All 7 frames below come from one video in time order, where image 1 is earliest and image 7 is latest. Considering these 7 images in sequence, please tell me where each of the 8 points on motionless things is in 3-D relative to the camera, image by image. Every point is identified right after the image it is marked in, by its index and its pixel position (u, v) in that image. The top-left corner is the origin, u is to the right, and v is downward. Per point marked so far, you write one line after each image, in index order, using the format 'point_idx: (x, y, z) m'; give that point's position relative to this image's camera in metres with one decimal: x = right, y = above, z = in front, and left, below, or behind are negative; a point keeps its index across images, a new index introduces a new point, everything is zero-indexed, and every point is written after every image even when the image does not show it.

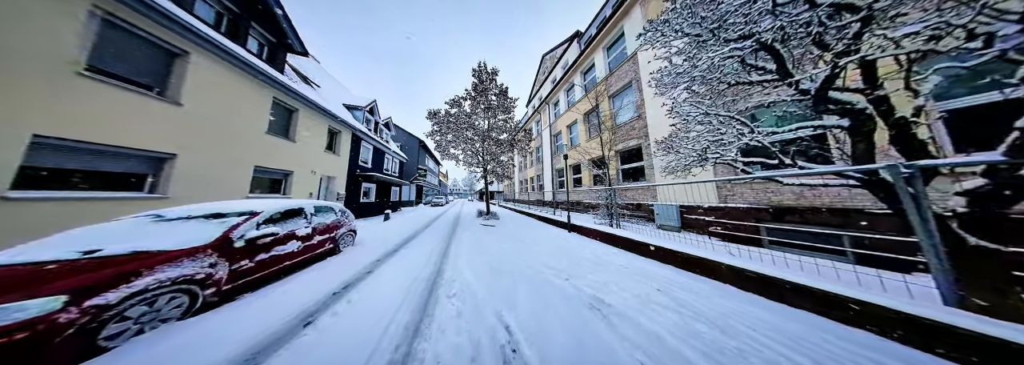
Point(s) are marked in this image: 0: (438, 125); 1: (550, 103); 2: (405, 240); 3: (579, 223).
0: (-3.8, +3.0, +8.2) m
1: (+3.2, +6.5, +13.2) m
2: (-3.1, -1.7, +4.9) m
3: (+2.5, -1.5, +5.9) m
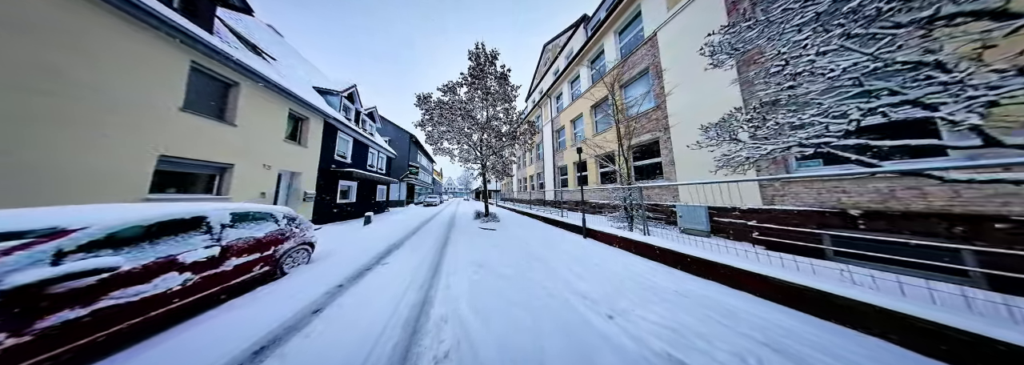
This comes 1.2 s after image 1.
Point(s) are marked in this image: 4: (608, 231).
0: (-3.7, +3.1, +7.3) m
1: (+3.1, +6.7, +12.5) m
2: (-3.0, -1.6, +4.0) m
3: (+2.6, -1.4, +5.2) m
4: (+2.8, -1.3, +4.4) m
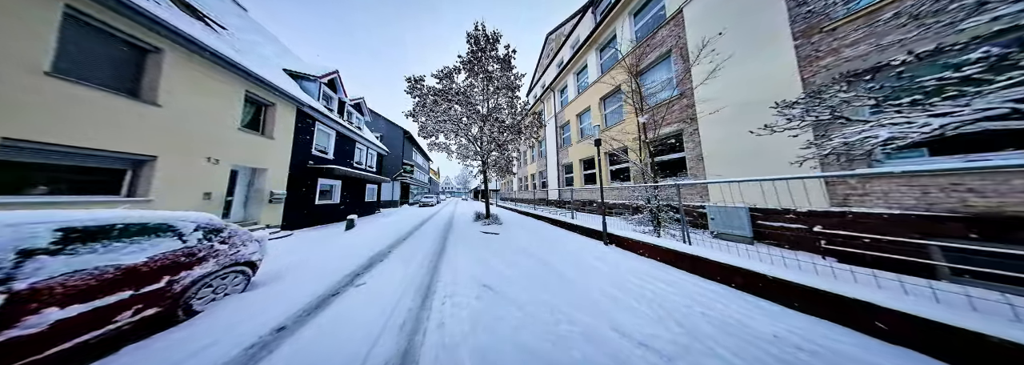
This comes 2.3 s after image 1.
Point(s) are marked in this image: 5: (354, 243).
0: (-3.6, +3.1, +6.6) m
1: (+3.2, +6.7, +11.8) m
2: (-2.9, -1.6, +3.4) m
3: (+2.8, -1.3, +4.6) m
4: (+2.9, -1.3, +3.8) m
5: (-4.3, -1.7, +4.5) m
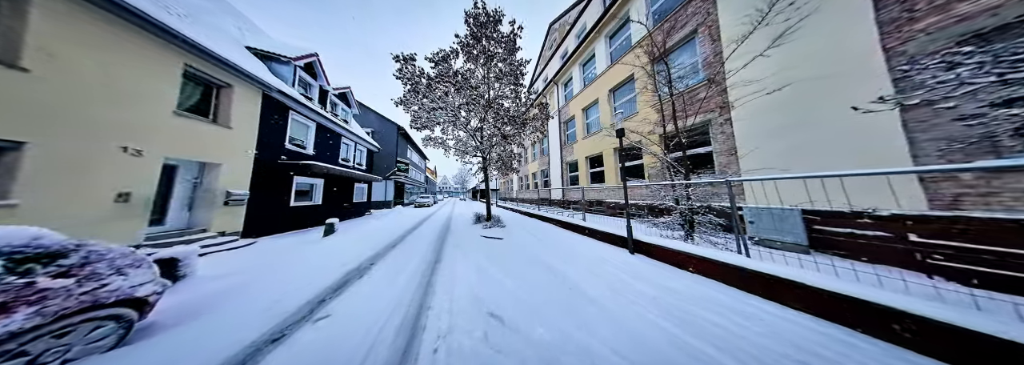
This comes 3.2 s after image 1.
0: (-3.5, +3.2, +5.9) m
1: (+3.3, +6.8, +11.2) m
2: (-2.7, -1.6, +2.7) m
3: (+2.9, -1.3, +4.0) m
4: (+3.1, -1.2, +3.2) m
5: (-4.1, -1.7, +3.8) m
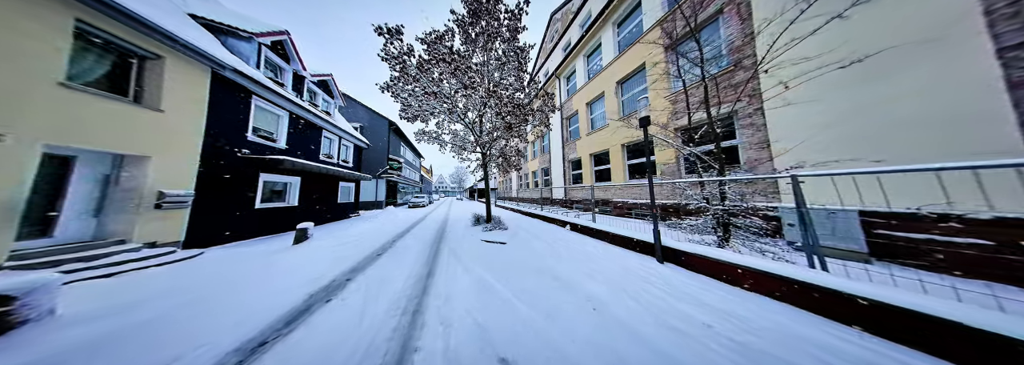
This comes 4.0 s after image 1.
0: (-3.4, +3.2, +5.3) m
1: (+3.3, +6.9, +10.7) m
2: (-2.6, -1.5, +2.1) m
3: (+3.0, -1.2, +3.5) m
4: (+3.2, -1.2, +2.7) m
5: (-4.0, -1.6, +3.2) m
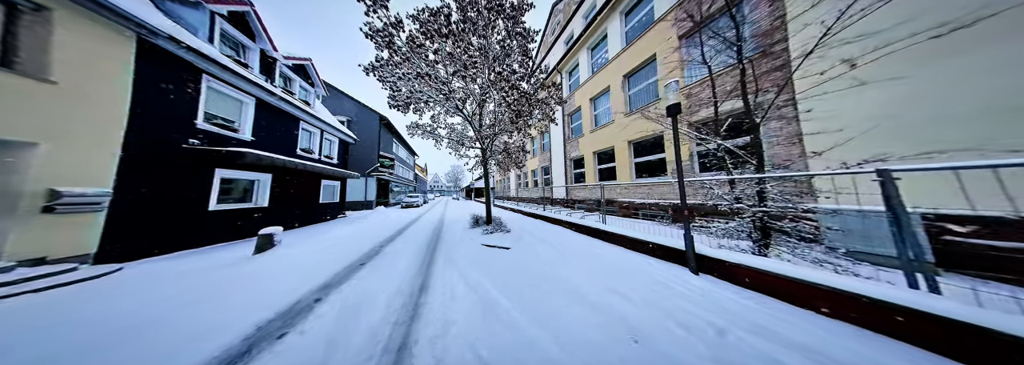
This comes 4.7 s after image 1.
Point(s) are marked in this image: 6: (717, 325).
0: (-3.3, +3.3, +4.7) m
1: (+3.3, +7.0, +10.2) m
2: (-2.4, -1.5, +1.6) m
3: (+3.2, -1.2, +3.0) m
4: (+3.4, -1.1, +2.3) m
5: (-3.9, -1.6, +2.6) m
6: (+2.2, -1.5, +1.8) m
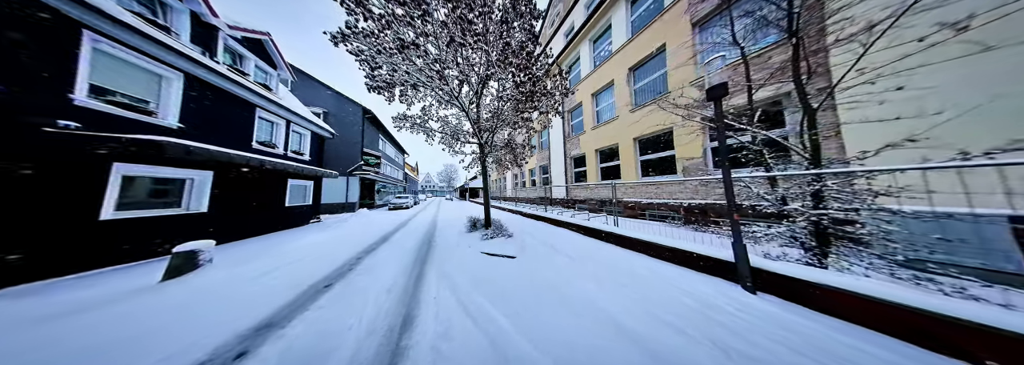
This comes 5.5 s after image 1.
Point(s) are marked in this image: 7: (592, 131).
0: (-3.3, +3.3, +4.0) m
1: (+3.1, +7.0, +9.7) m
2: (-2.2, -1.5, +0.9) m
3: (+3.3, -1.1, +2.6) m
4: (+3.5, -1.1, +1.8) m
5: (-3.7, -1.6, +1.9) m
6: (+2.4, -1.5, +1.3) m
7: (+4.2, +2.8, +8.7) m
